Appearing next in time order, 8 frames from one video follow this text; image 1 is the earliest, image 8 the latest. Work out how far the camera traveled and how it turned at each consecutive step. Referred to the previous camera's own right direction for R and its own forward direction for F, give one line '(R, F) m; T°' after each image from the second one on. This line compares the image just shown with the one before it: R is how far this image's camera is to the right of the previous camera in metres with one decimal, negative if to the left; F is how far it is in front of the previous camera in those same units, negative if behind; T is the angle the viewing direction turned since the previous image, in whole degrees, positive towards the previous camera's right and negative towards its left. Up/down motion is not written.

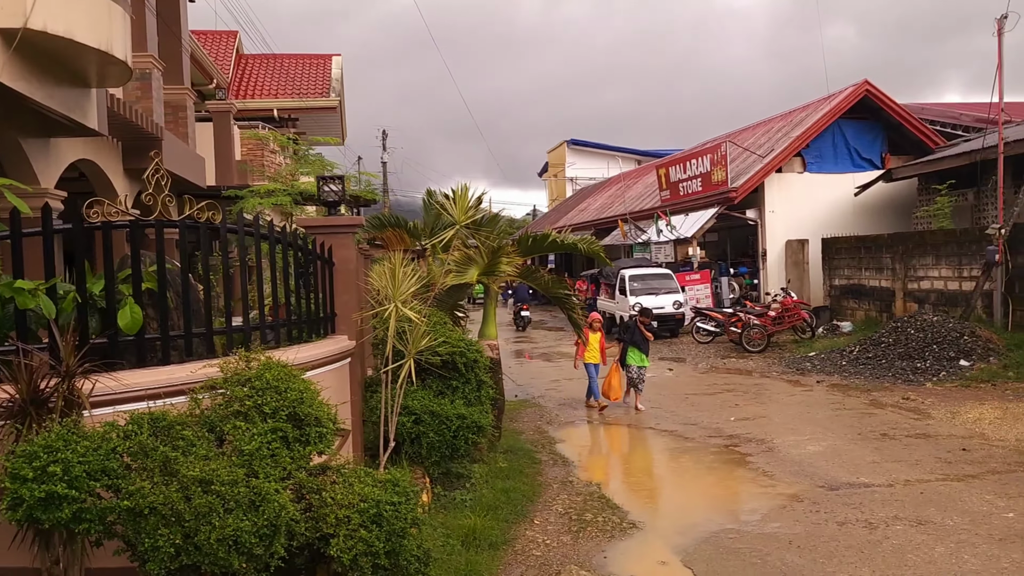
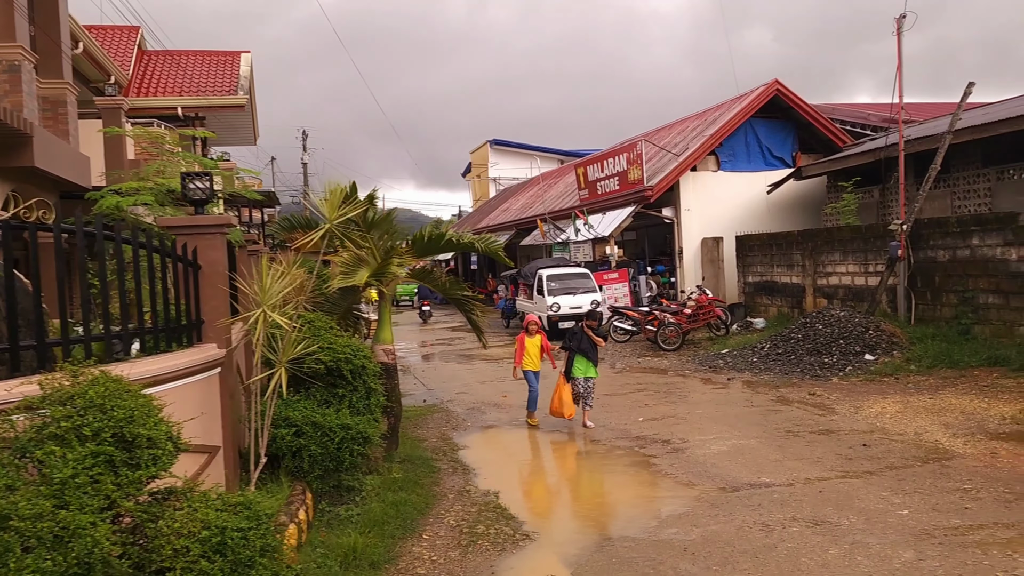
(+0.3, +0.3) m; +5°
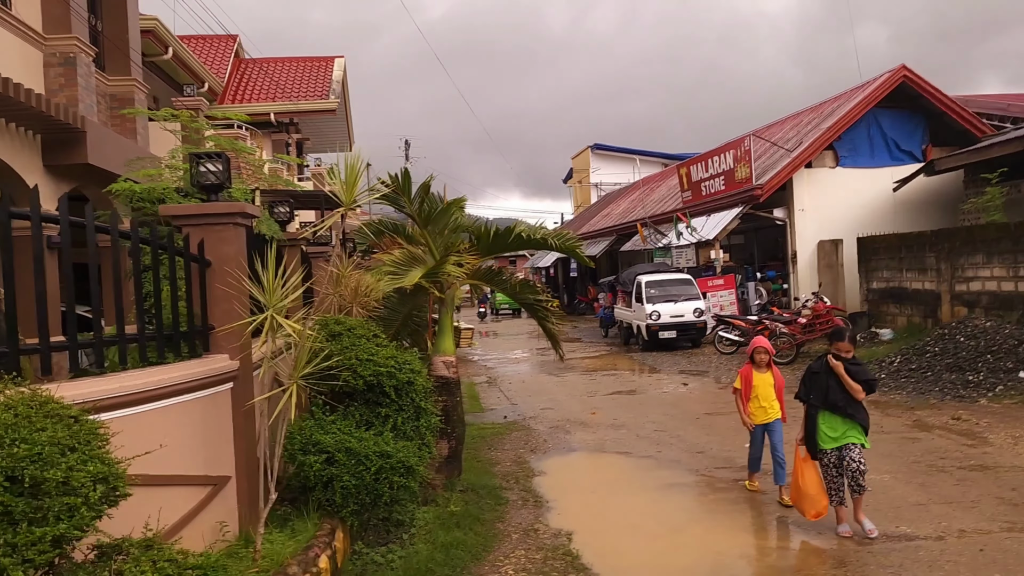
(+0.2, +1.0) m; -7°
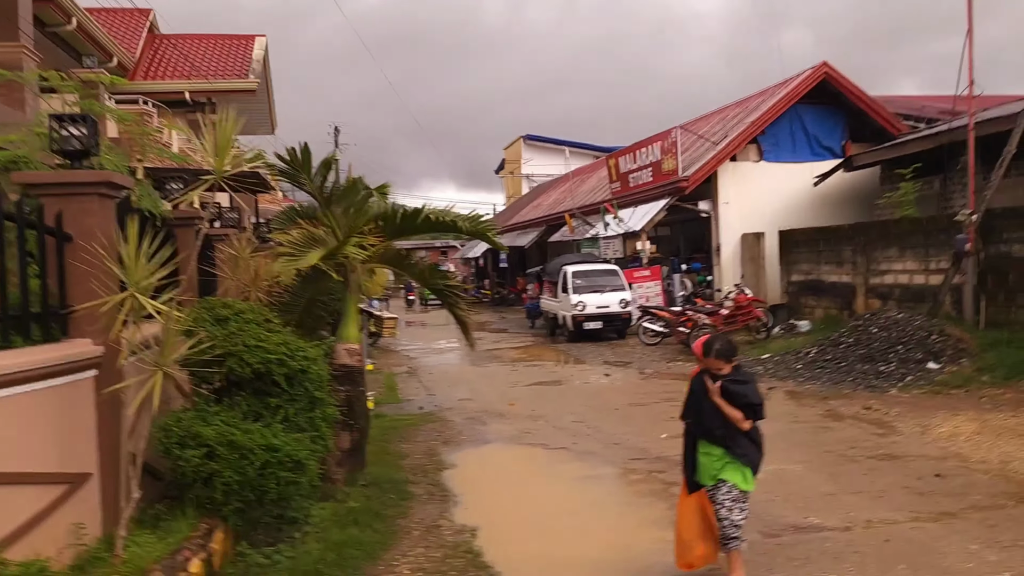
(+0.2, +0.2) m; +5°
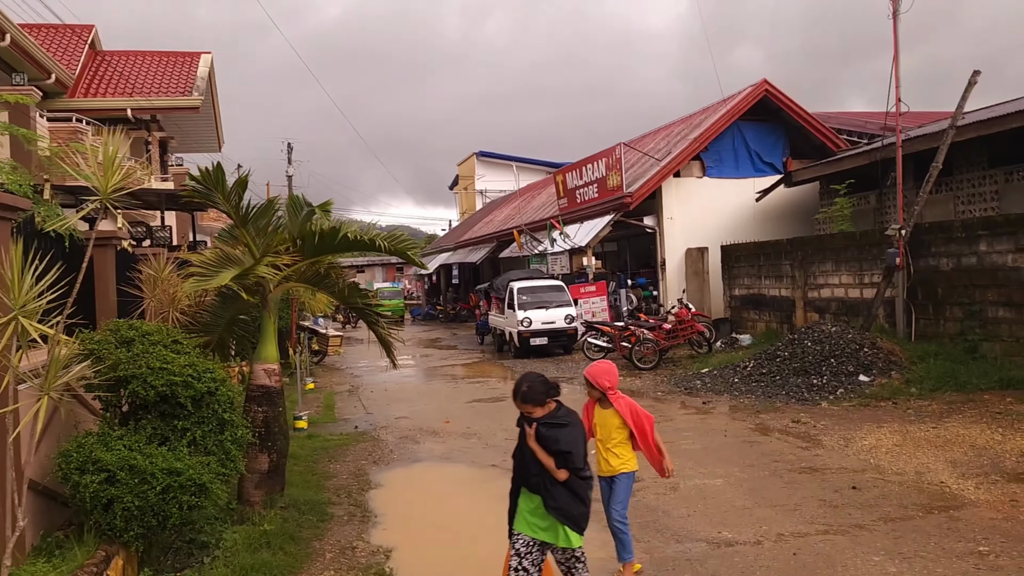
(+0.3, 0.0) m; +3°
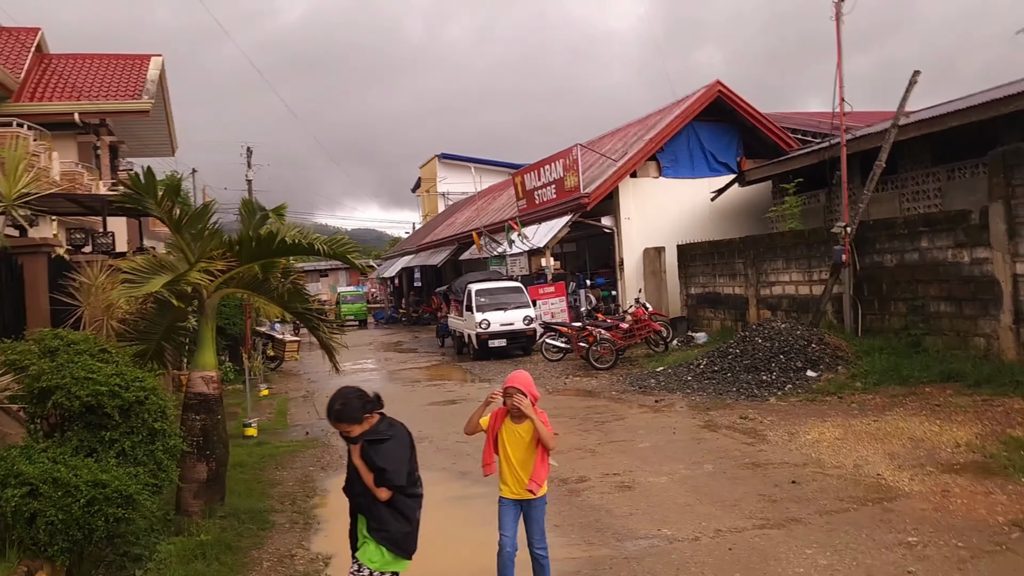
(+0.2, 0.0) m; +2°
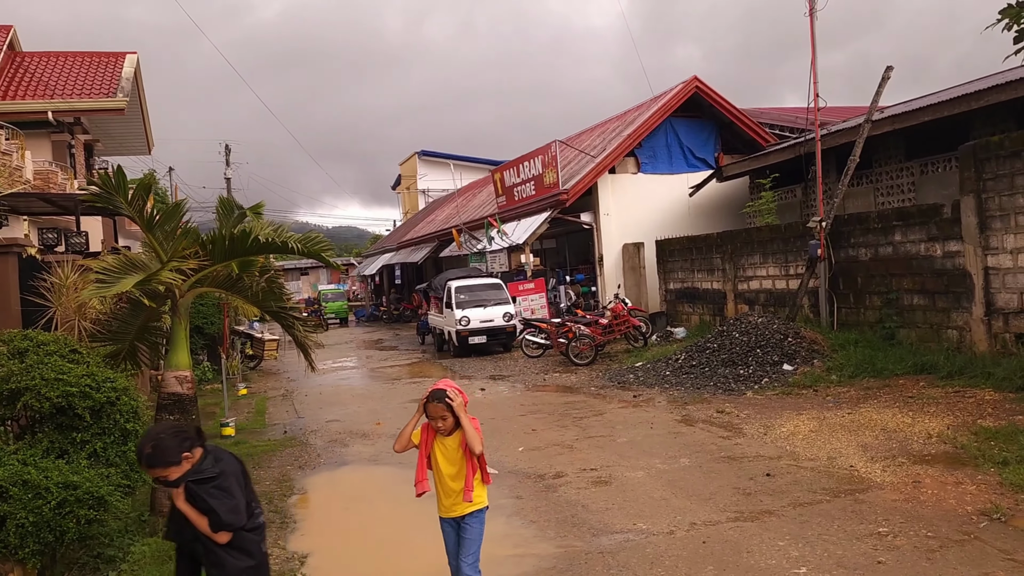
(0.0, 0.0) m; +1°
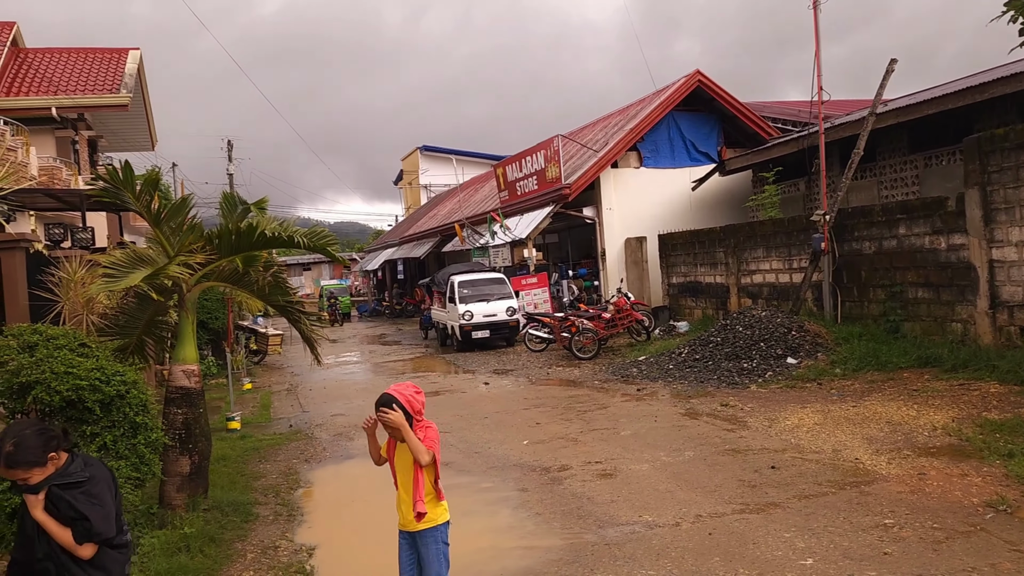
(0.0, 0.0) m; 0°
